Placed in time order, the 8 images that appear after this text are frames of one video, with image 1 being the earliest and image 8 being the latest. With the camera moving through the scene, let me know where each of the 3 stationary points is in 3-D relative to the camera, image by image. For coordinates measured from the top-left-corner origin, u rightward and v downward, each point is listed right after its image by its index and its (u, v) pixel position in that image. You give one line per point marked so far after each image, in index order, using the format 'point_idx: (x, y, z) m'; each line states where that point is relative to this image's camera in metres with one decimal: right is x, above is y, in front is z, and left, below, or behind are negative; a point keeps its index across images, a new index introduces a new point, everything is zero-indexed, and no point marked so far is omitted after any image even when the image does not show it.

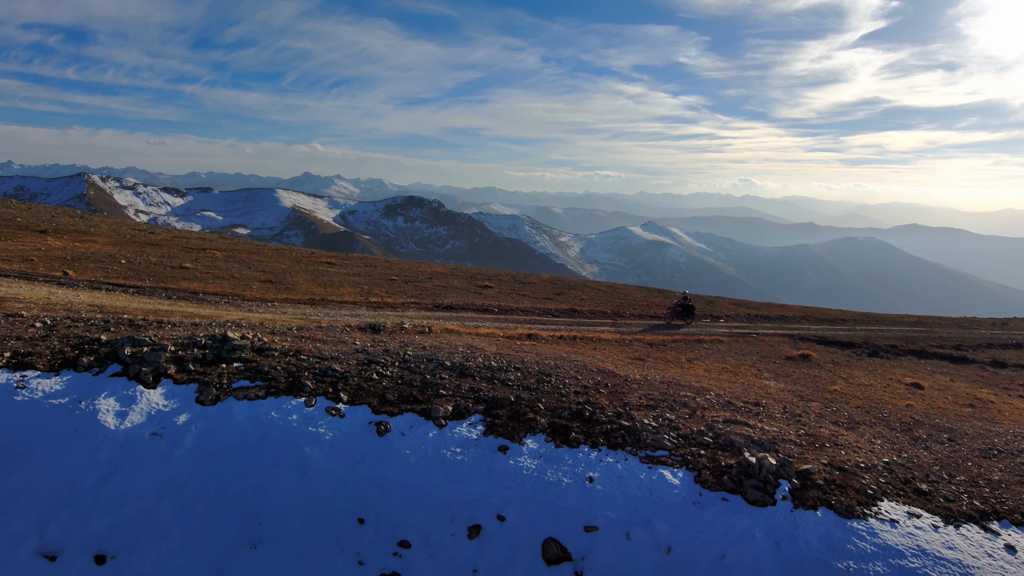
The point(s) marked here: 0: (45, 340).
0: (-13.6, -1.5, +15.9) m
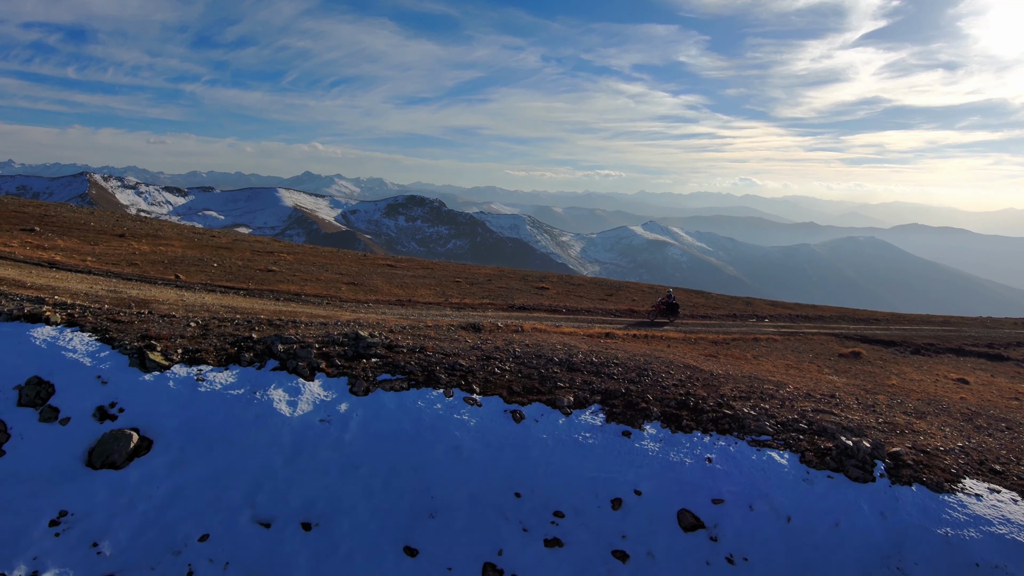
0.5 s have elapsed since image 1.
0: (-10.0, -1.6, +17.7) m
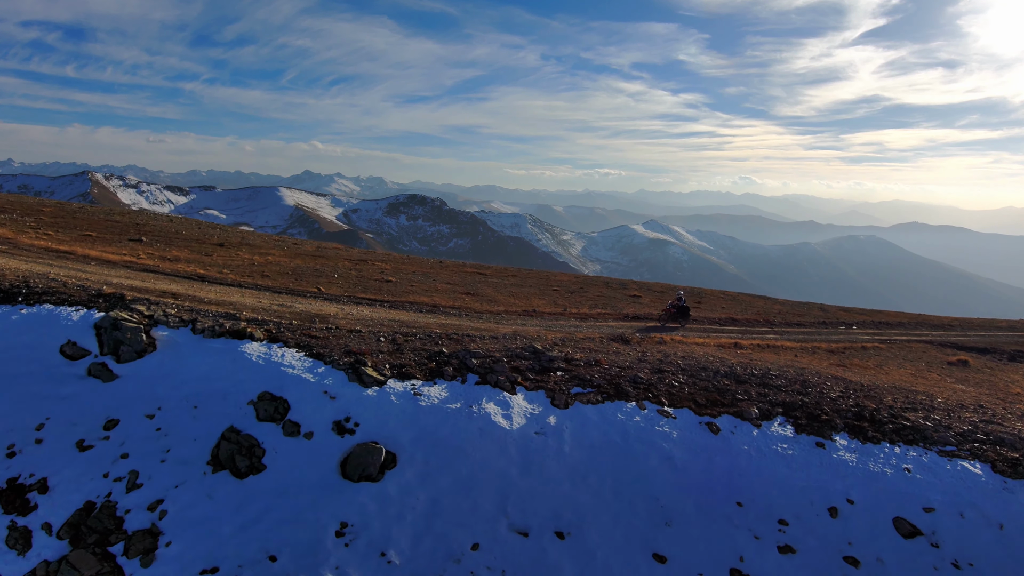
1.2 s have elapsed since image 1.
0: (-3.7, -2.2, +18.5) m
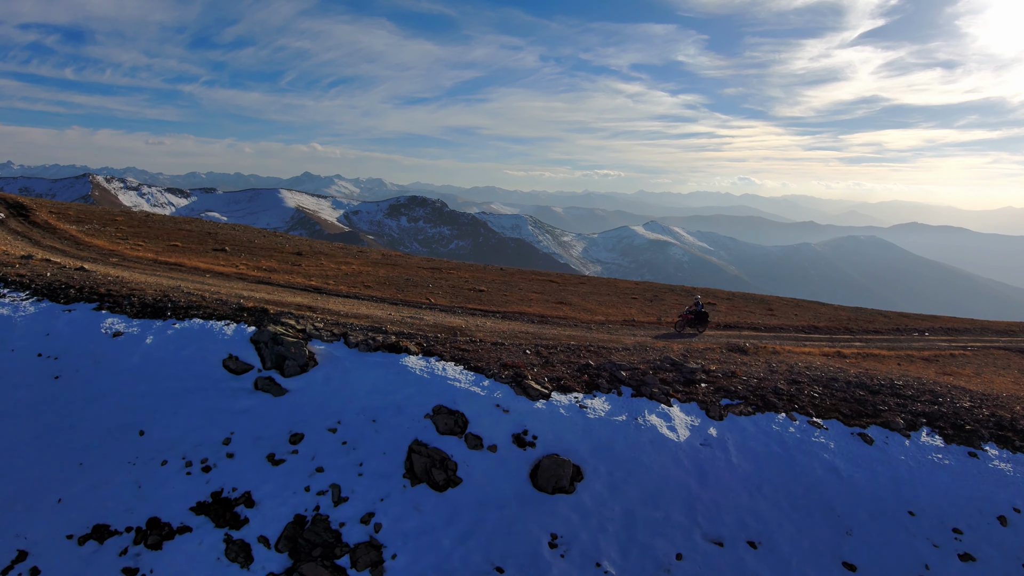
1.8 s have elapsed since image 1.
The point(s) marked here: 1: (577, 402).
0: (+1.4, -2.7, +19.0) m
1: (+2.1, -3.7, +17.3) m
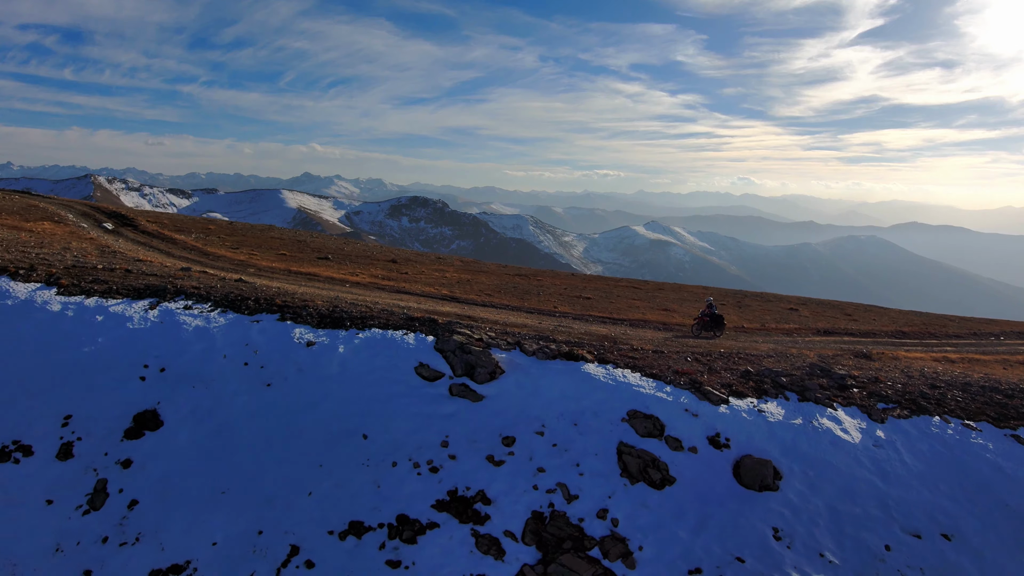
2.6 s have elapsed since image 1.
0: (+7.7, -3.2, +20.4) m
1: (+8.4, -4.1, +18.7) m
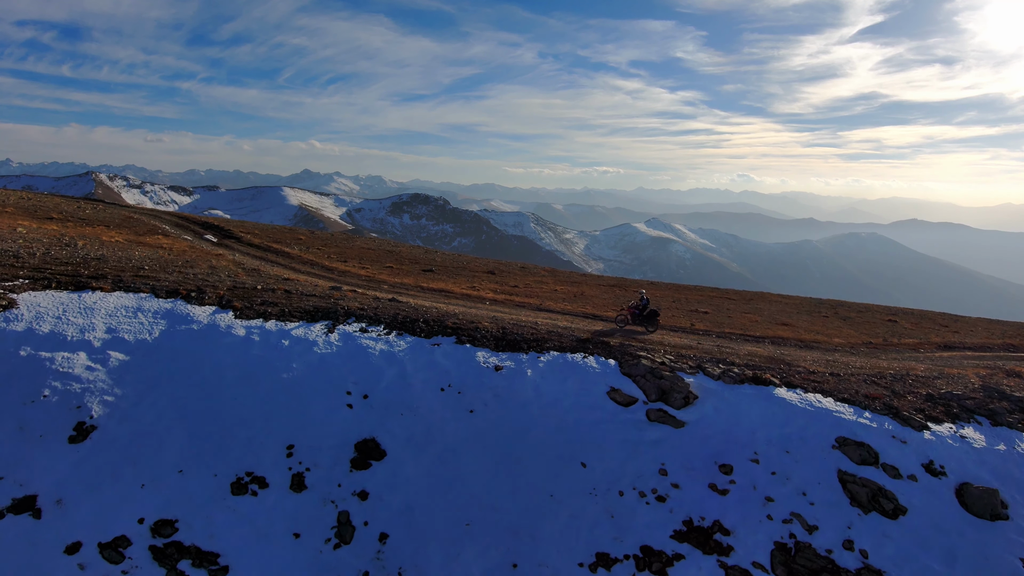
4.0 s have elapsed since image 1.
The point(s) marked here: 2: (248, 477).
0: (+14.8, -4.1, +20.5) m
1: (+15.4, -5.0, +18.8) m
2: (-8.0, -5.7, +16.4) m
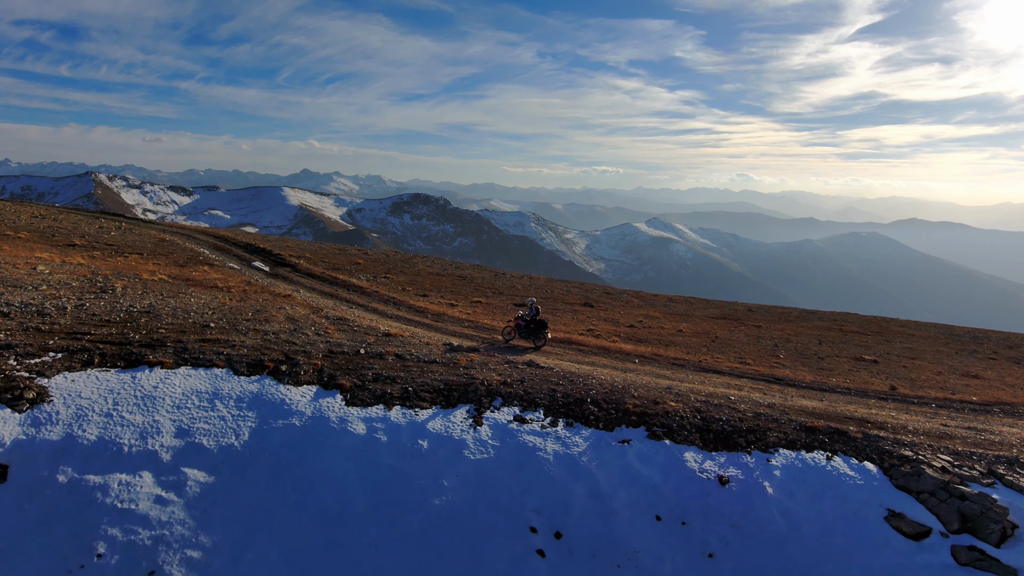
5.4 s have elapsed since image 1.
0: (+21.0, -6.2, +14.6) m
1: (+21.6, -7.2, +13.0) m
2: (-1.8, -7.9, +10.5) m
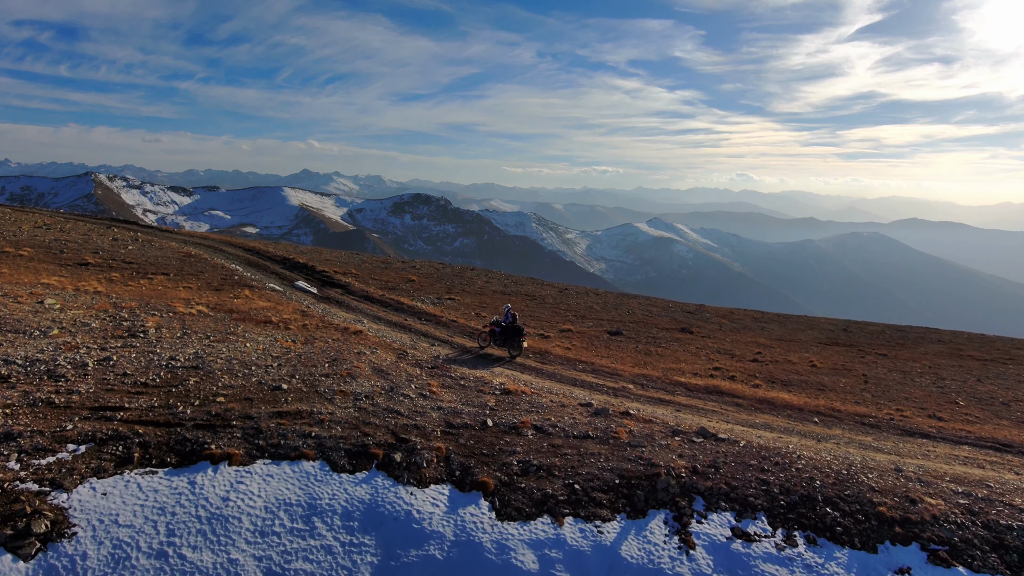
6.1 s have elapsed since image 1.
0: (+25.4, -7.4, +9.9) m
1: (+26.1, -8.3, +8.2) m
2: (+2.7, -9.1, +5.7) m
